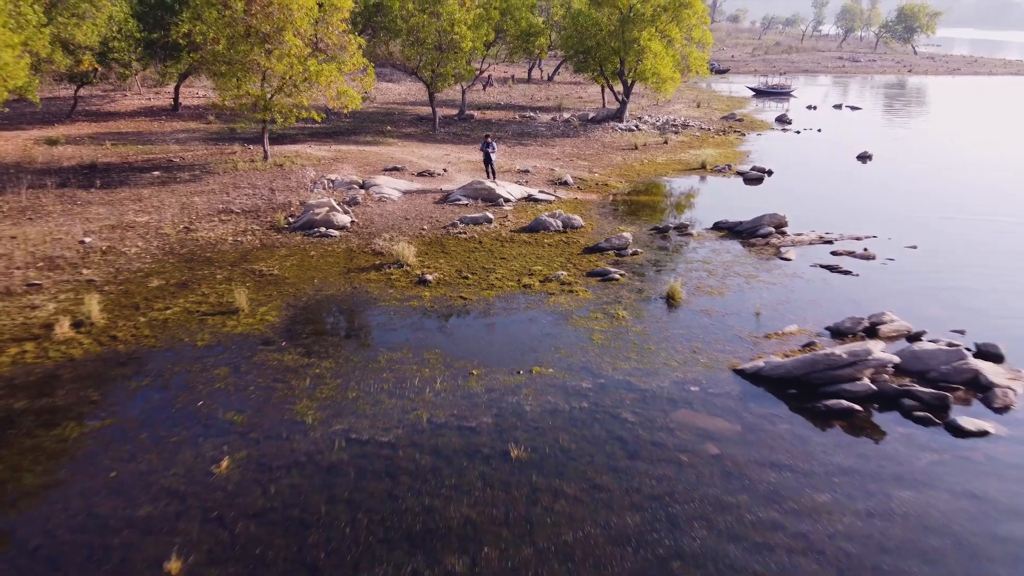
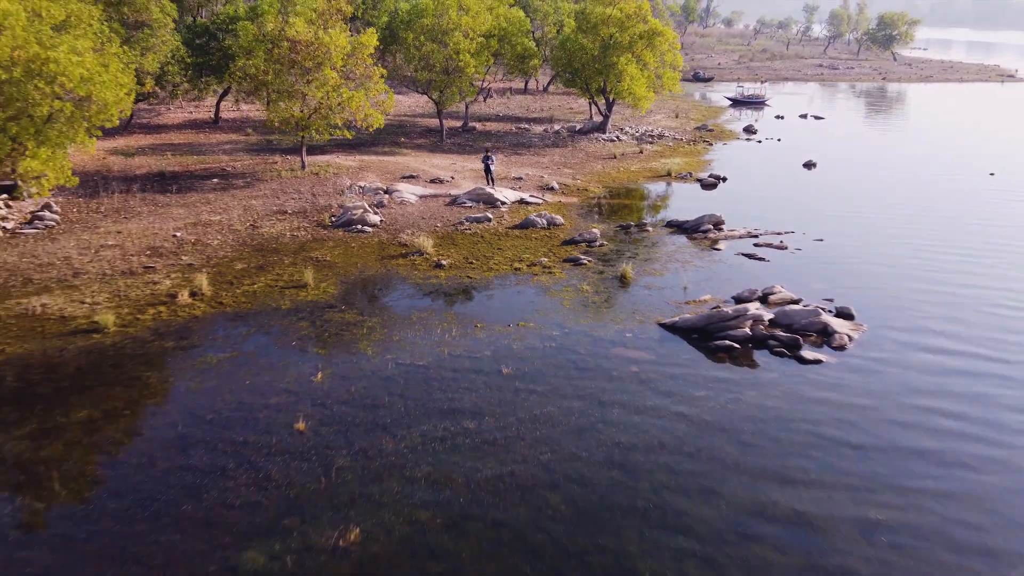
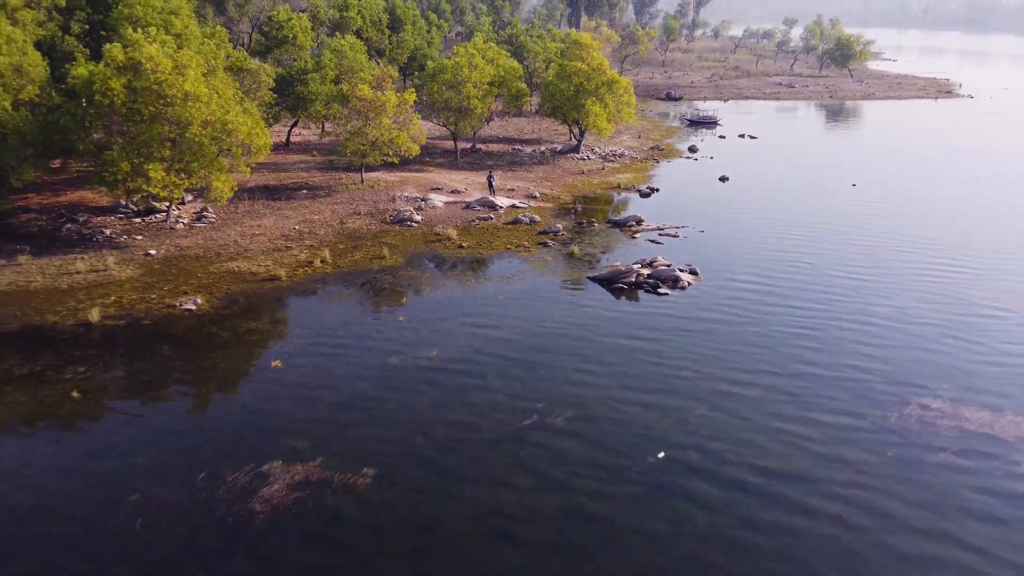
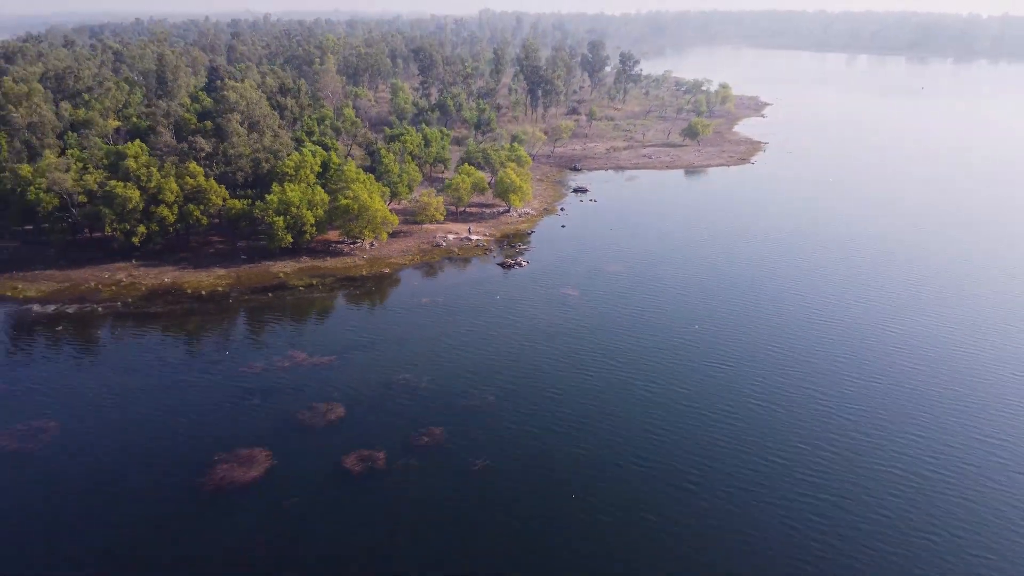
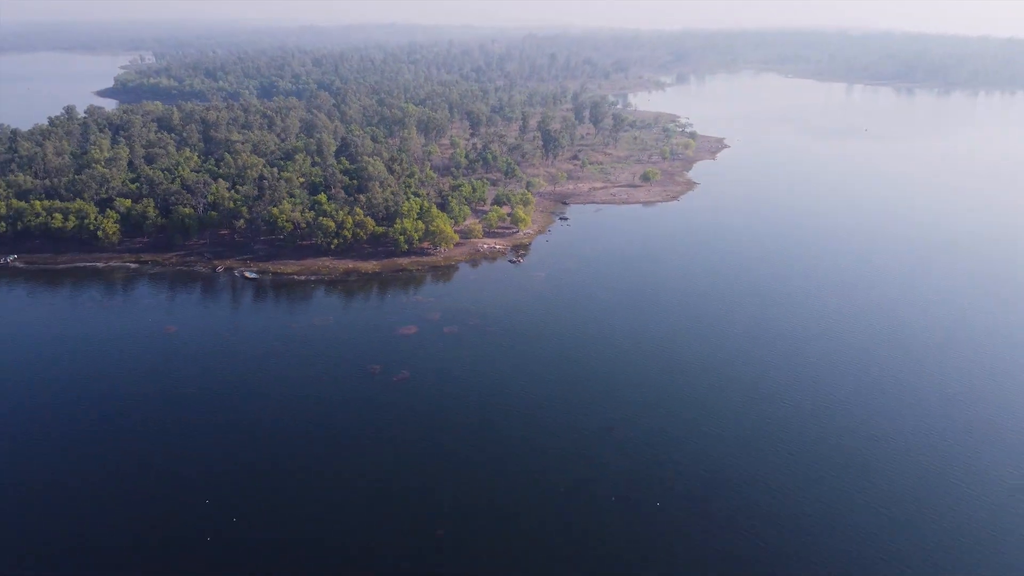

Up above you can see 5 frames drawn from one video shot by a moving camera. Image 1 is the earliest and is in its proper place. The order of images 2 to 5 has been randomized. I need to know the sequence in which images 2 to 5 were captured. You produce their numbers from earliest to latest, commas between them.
2, 3, 4, 5
